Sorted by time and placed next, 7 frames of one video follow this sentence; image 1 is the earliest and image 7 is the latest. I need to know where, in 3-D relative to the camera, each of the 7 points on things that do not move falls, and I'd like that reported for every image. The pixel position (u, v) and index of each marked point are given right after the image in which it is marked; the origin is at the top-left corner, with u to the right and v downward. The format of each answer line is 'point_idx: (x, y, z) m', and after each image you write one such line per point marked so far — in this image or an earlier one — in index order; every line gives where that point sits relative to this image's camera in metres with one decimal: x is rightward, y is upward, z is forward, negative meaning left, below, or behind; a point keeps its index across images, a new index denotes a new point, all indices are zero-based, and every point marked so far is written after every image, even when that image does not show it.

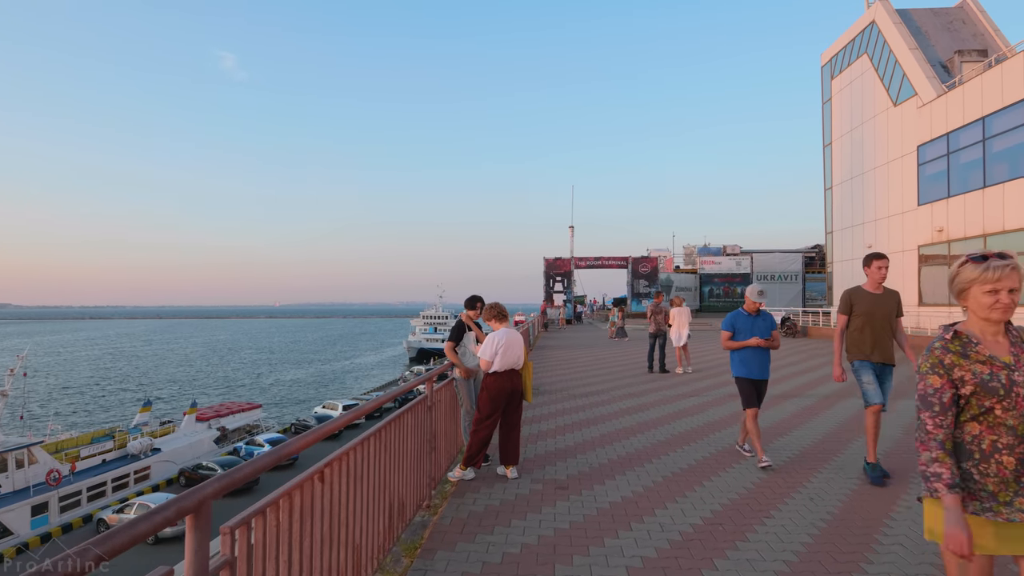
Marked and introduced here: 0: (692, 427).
0: (+2.2, -1.7, +7.8) m
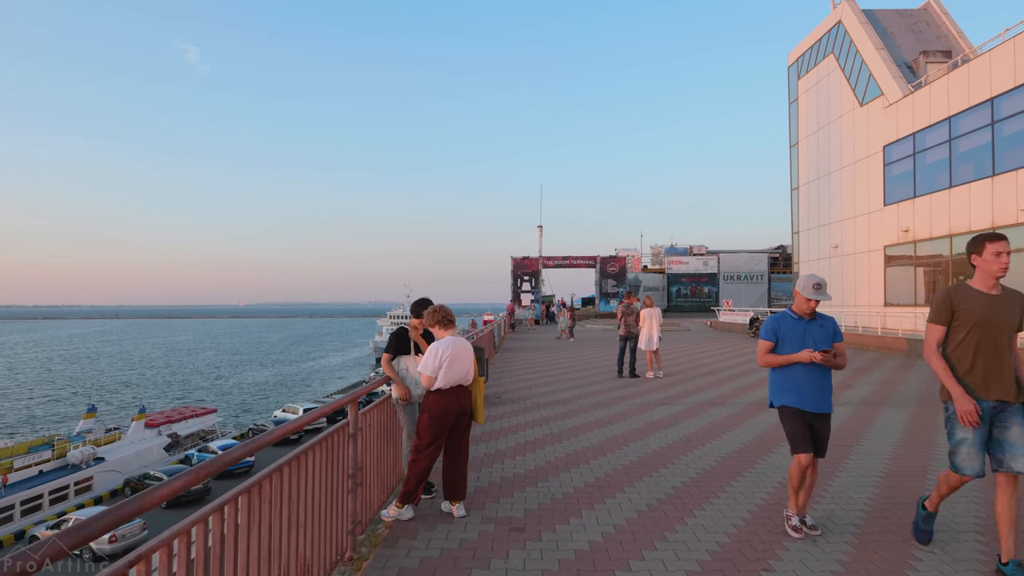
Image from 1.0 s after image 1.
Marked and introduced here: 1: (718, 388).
0: (+1.8, -1.7, +7.1) m
1: (+3.8, -1.8, +11.7) m
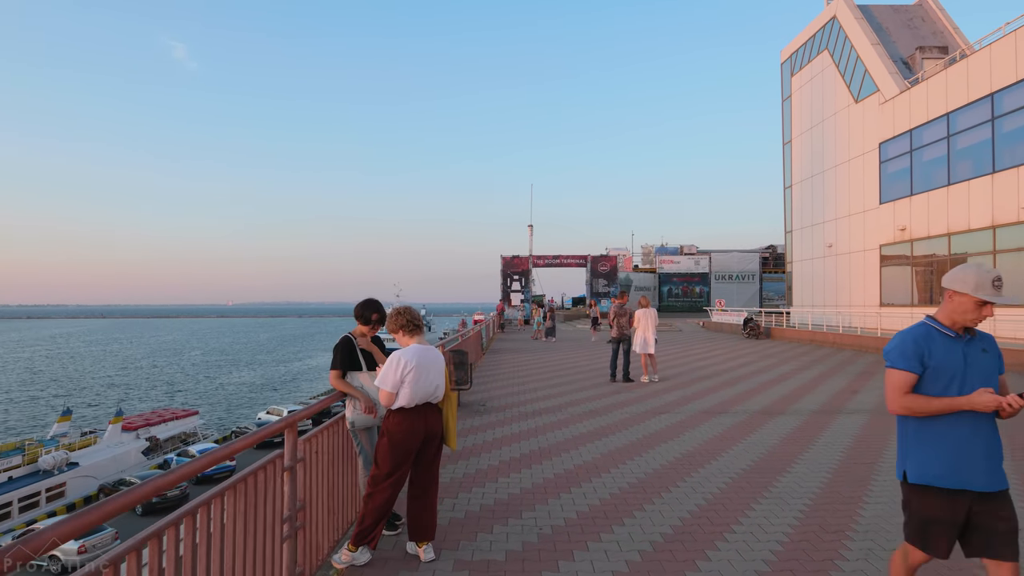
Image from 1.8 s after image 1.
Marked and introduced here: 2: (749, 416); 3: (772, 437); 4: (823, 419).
0: (+1.6, -1.7, +6.3) m
1: (+3.6, -1.8, +11.0) m
2: (+3.3, -1.8, +8.8) m
3: (+3.0, -1.7, +7.5) m
4: (+4.2, -1.8, +8.6) m
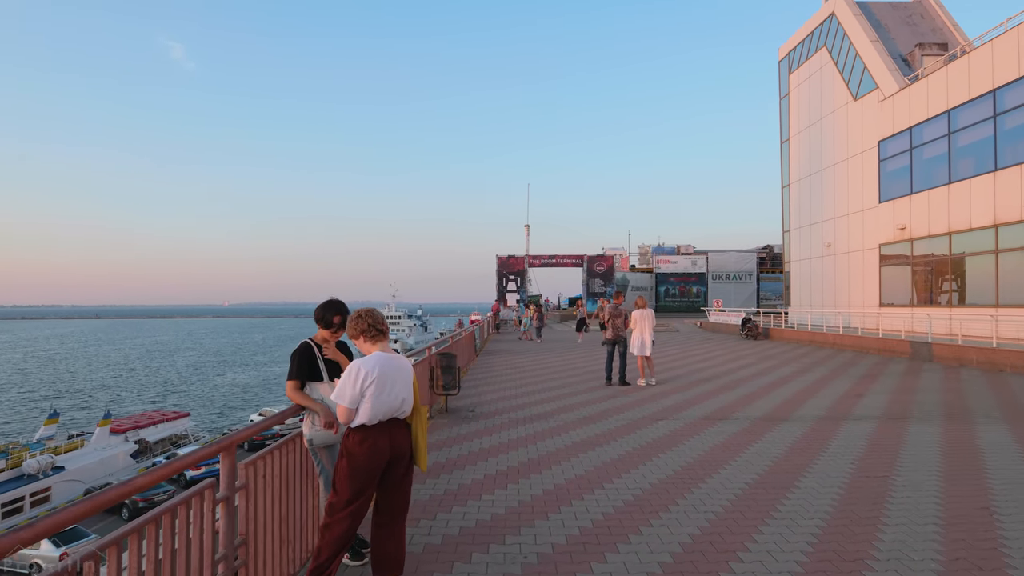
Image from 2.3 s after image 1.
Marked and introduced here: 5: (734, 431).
0: (+1.5, -1.7, +5.9) m
1: (+3.4, -1.8, +10.6) m
2: (+3.1, -1.8, +8.4) m
3: (+2.9, -1.7, +7.0) m
4: (+4.0, -1.8, +8.1) m
5: (+2.7, -1.8, +7.9) m
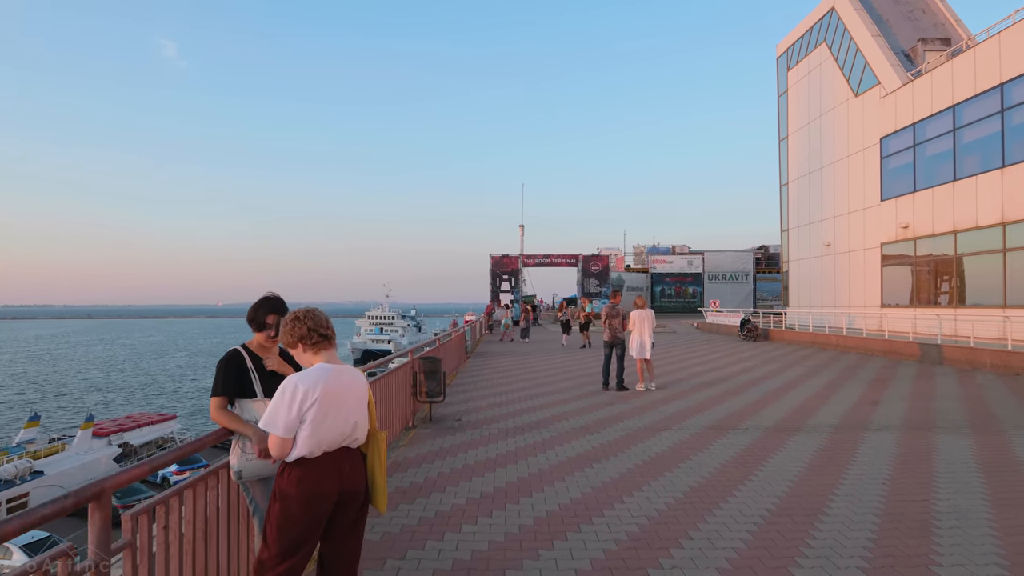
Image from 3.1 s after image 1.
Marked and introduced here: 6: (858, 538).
0: (+1.4, -1.7, +5.2) m
1: (+3.3, -1.8, +9.9) m
2: (+3.0, -1.8, +7.7) m
3: (+2.8, -1.7, +6.3) m
4: (+3.9, -1.7, +7.4) m
5: (+2.6, -1.8, +7.2) m
6: (+2.4, -1.7, +4.4) m
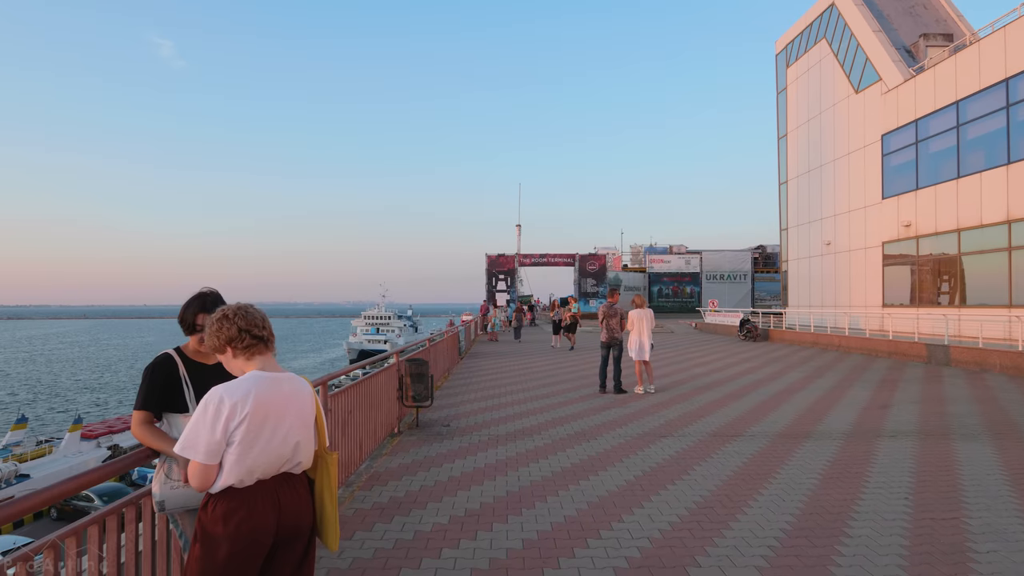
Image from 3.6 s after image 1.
0: (+1.3, -1.7, +4.7) m
1: (+3.2, -1.8, +9.4) m
2: (+2.9, -1.7, +7.2) m
3: (+2.7, -1.7, +5.9) m
4: (+3.8, -1.7, +7.0) m
5: (+2.5, -1.7, +6.8) m
6: (+2.3, -1.7, +3.9) m
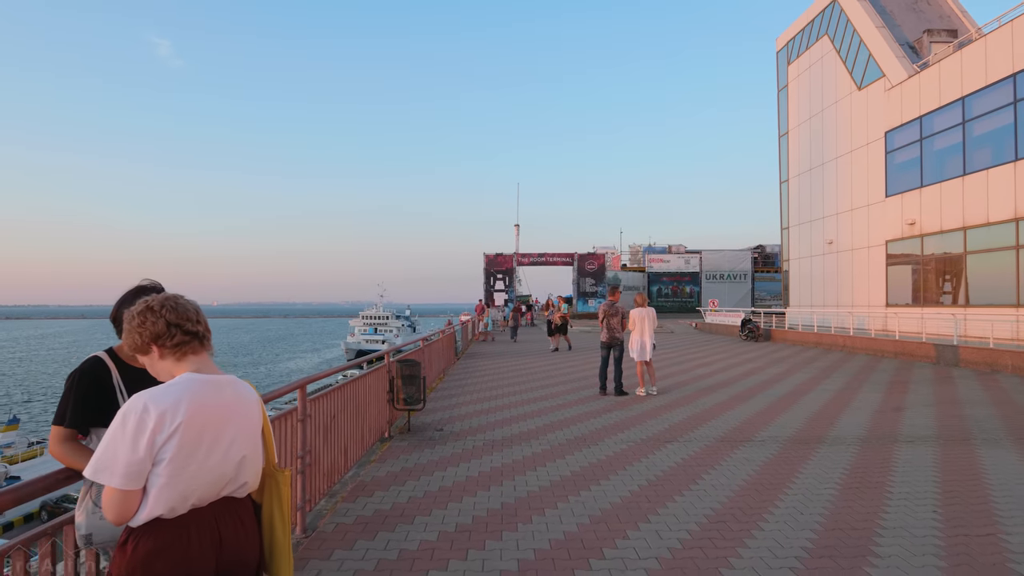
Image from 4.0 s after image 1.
0: (+1.2, -1.7, +4.3) m
1: (+3.1, -1.7, +9.0) m
2: (+2.9, -1.7, +6.8) m
3: (+2.7, -1.7, +5.5) m
4: (+3.8, -1.7, +6.6) m
5: (+2.5, -1.7, +6.4) m
6: (+2.2, -1.6, +3.5) m
